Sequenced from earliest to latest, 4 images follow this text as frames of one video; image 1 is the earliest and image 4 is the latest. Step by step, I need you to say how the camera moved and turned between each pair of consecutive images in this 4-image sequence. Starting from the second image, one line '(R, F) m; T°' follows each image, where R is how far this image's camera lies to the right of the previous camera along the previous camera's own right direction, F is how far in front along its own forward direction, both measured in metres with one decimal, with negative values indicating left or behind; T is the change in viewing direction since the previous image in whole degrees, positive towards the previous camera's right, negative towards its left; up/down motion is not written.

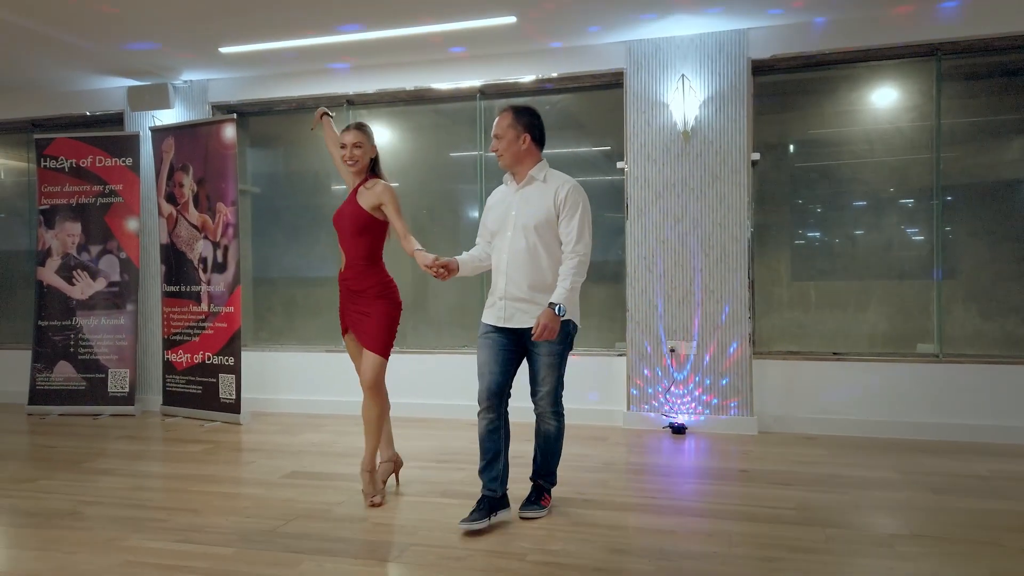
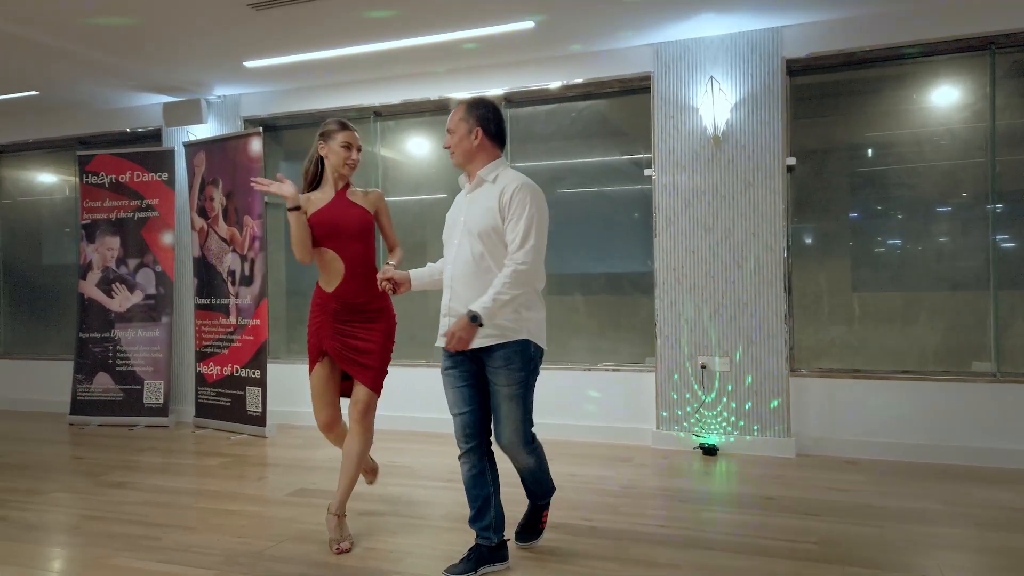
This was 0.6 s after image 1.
(+0.2, +0.1) m; -4°
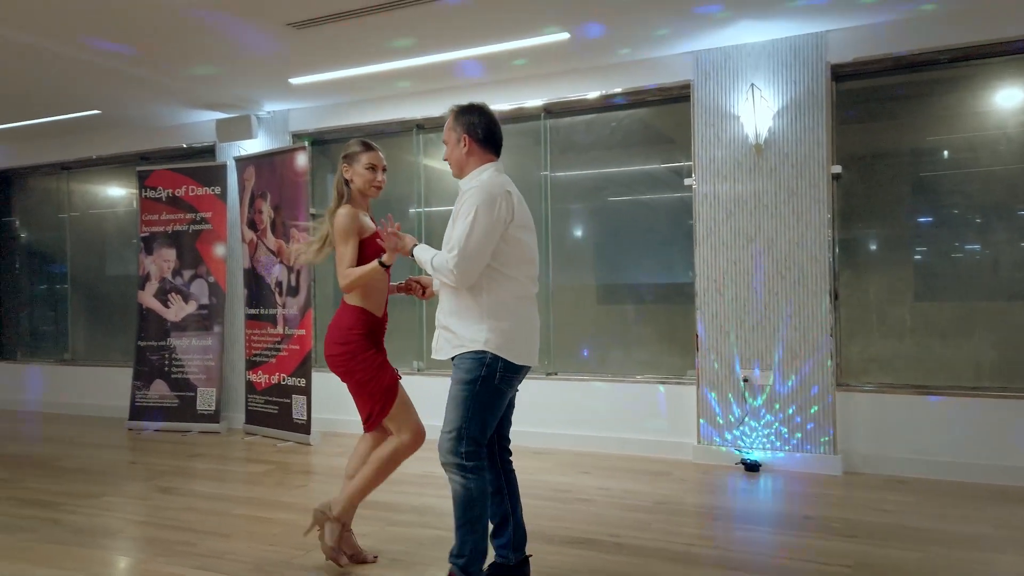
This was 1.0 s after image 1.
(+0.1, 0.0) m; -4°
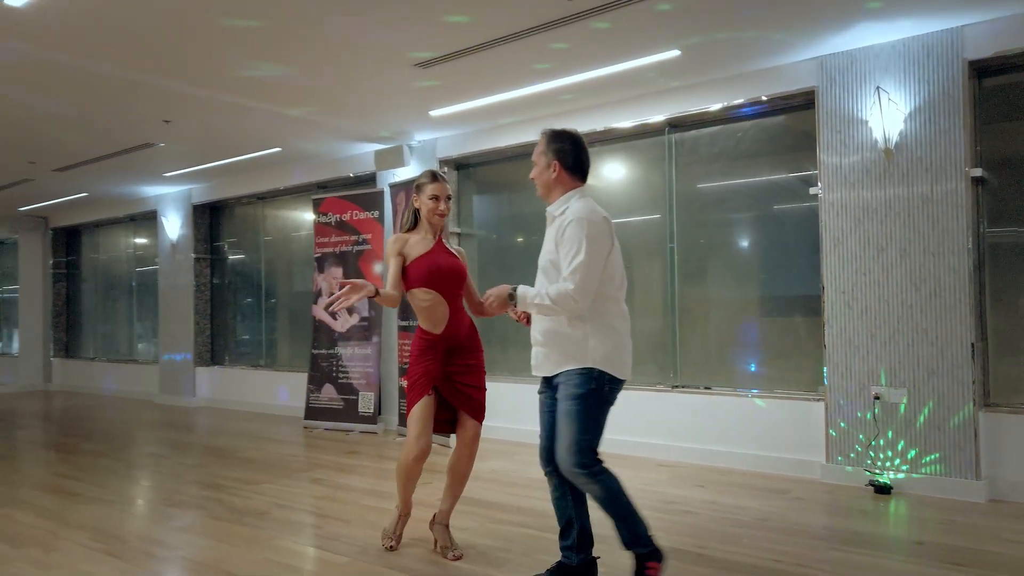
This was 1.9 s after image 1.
(+0.3, -0.2) m; -14°
